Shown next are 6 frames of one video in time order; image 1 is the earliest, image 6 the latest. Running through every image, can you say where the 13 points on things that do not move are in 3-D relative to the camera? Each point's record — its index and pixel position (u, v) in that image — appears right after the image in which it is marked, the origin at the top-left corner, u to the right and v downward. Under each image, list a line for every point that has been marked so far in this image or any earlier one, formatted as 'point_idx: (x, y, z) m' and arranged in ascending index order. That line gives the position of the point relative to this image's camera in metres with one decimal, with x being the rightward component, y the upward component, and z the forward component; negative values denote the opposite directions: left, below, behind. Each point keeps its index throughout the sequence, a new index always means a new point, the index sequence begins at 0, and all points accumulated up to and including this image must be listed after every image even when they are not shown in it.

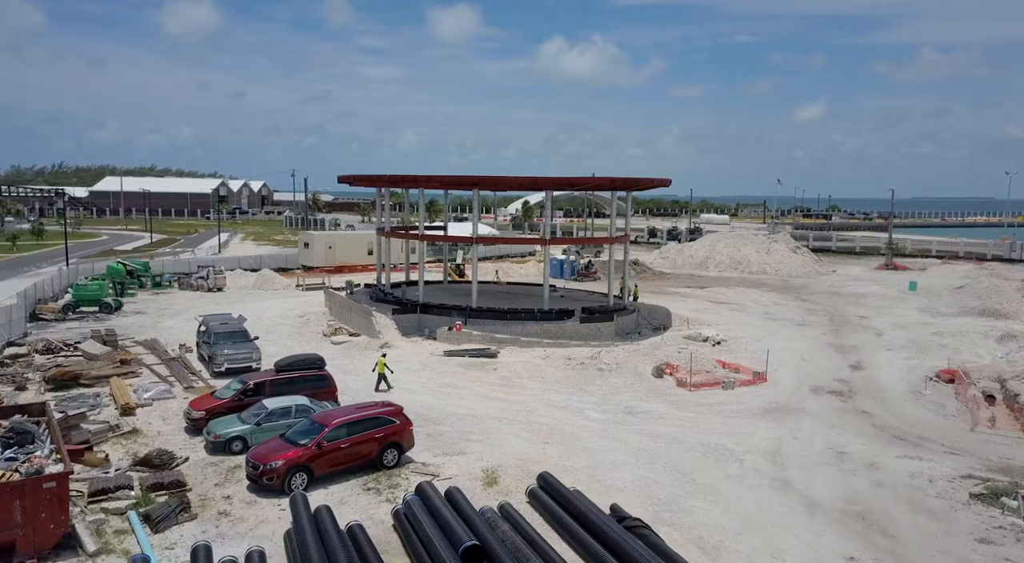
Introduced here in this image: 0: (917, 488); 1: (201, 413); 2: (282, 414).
0: (+10.0, -5.1, +17.2) m
1: (-8.8, -3.7, +19.8) m
2: (-6.3, -3.6, +19.1) m
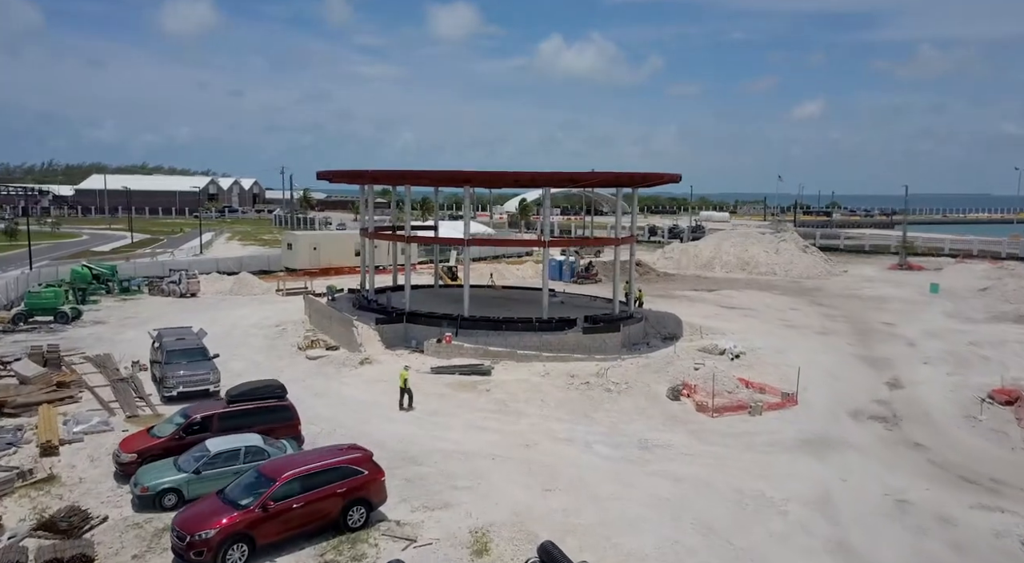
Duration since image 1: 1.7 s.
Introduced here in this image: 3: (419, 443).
0: (+9.9, -5.4, +13.9) m
1: (-9.0, -4.1, +16.4) m
2: (-6.4, -4.0, +15.7) m
3: (-2.6, -4.5, +19.6) m
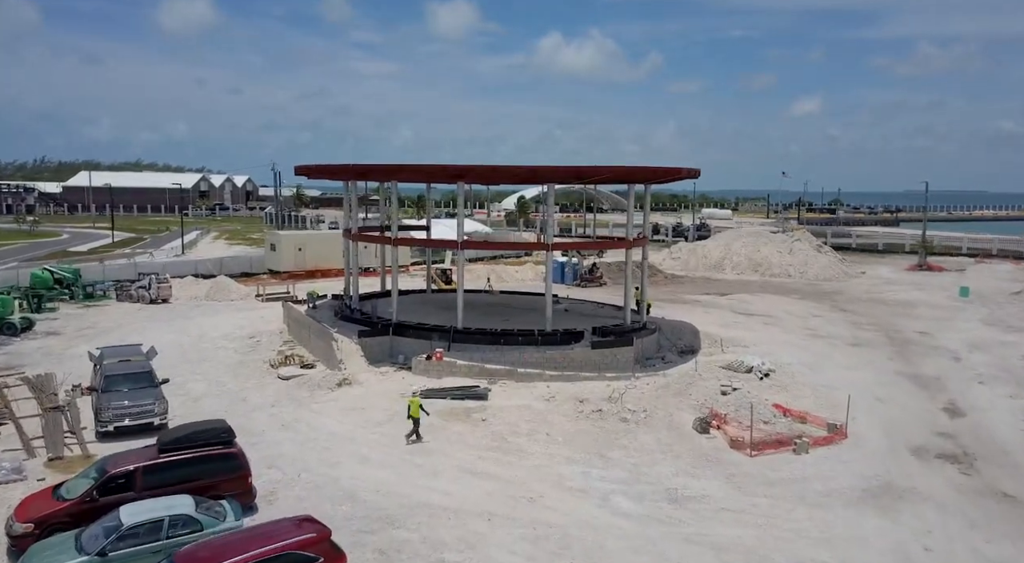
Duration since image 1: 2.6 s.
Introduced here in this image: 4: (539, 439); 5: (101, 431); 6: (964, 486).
0: (+9.9, -5.8, +10.4) m
1: (-8.9, -4.5, +12.8) m
2: (-6.4, -4.4, +12.2) m
3: (-2.6, -4.9, +16.0) m
4: (+0.8, -4.5, +19.7) m
5: (-11.4, -4.1, +19.3) m
6: (+11.1, -5.0, +17.1) m
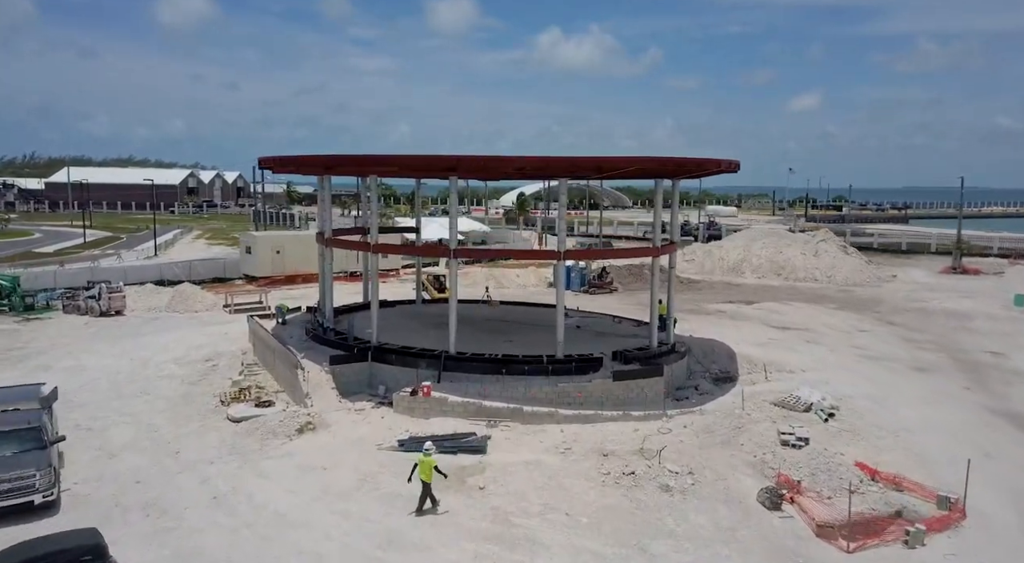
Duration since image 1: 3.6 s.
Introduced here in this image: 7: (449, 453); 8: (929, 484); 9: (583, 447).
0: (+10.1, -6.4, +5.4) m
1: (-8.8, -5.1, +7.7) m
2: (-6.2, -5.0, +7.1) m
3: (-2.4, -5.5, +10.9) m
4: (+0.9, -5.0, +14.7) m
5: (-11.2, -4.7, +14.2) m
6: (+11.2, -5.6, +12.0) m
7: (-1.7, -4.5, +18.5) m
8: (+9.9, -4.8, +16.5) m
9: (+1.9, -4.5, +19.1) m
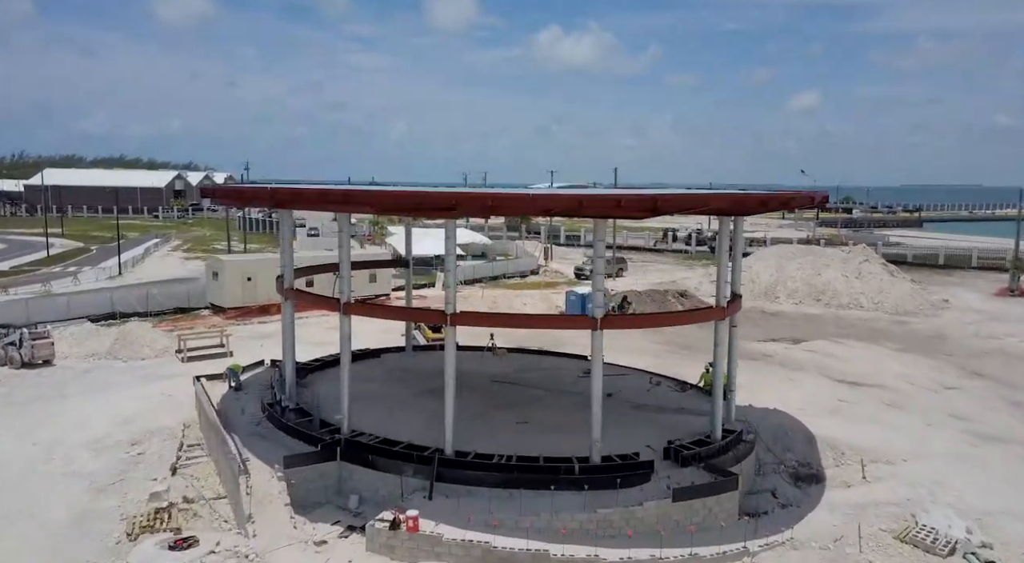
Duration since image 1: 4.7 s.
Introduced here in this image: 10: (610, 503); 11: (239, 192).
0: (+10.6, -8.4, -0.9) m
1: (-8.2, -7.1, +1.4) m
2: (-5.7, -7.0, +0.7) m
3: (-1.9, -7.5, +4.6) m
4: (+1.4, -7.0, +8.4) m
5: (-10.7, -6.7, +7.8) m
6: (+11.7, -7.6, +5.8) m
7: (-1.2, -6.5, +12.2) m
8: (+10.4, -6.7, +10.2) m
9: (+2.4, -6.4, +12.7) m
10: (+2.4, -5.1, +16.3) m
11: (-7.7, +2.8, +20.2) m
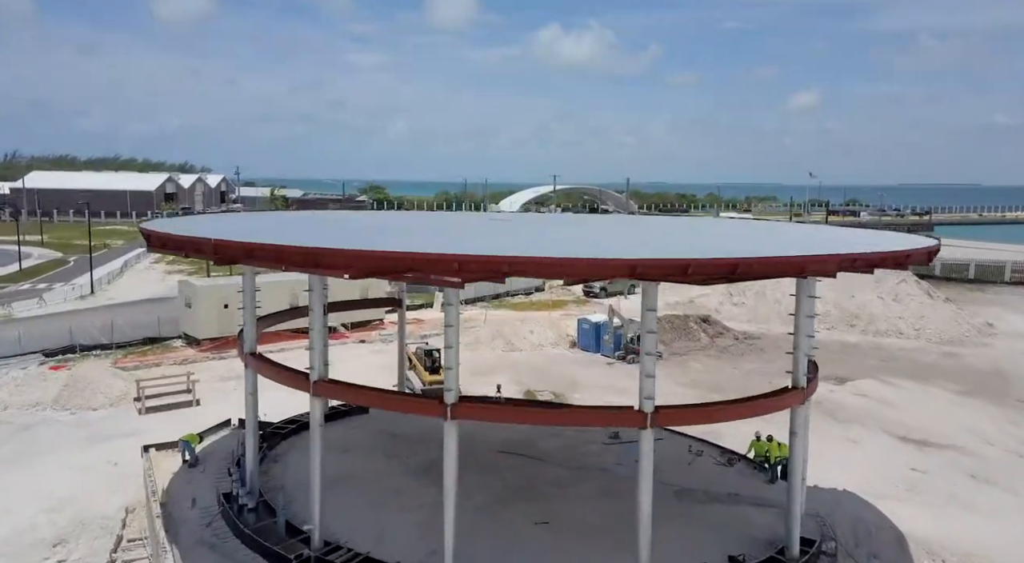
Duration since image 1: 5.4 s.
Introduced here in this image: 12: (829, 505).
0: (+11.0, -10.0, -5.2) m
1: (-7.8, -8.7, -2.9) m
2: (-5.3, -8.6, -3.5) m
3: (-1.5, -9.1, +0.3) m
4: (+1.8, -8.6, +4.1) m
5: (-10.3, -8.2, +3.6) m
6: (+12.1, -9.1, +1.5) m
7: (-0.8, -8.0, +7.9) m
8: (+10.8, -8.3, +6.0) m
9: (+2.8, -8.0, +8.5) m
10: (+2.8, -6.7, +12.0) m
11: (-7.3, +1.2, +15.9) m
12: (+8.6, -6.0, +18.8) m
